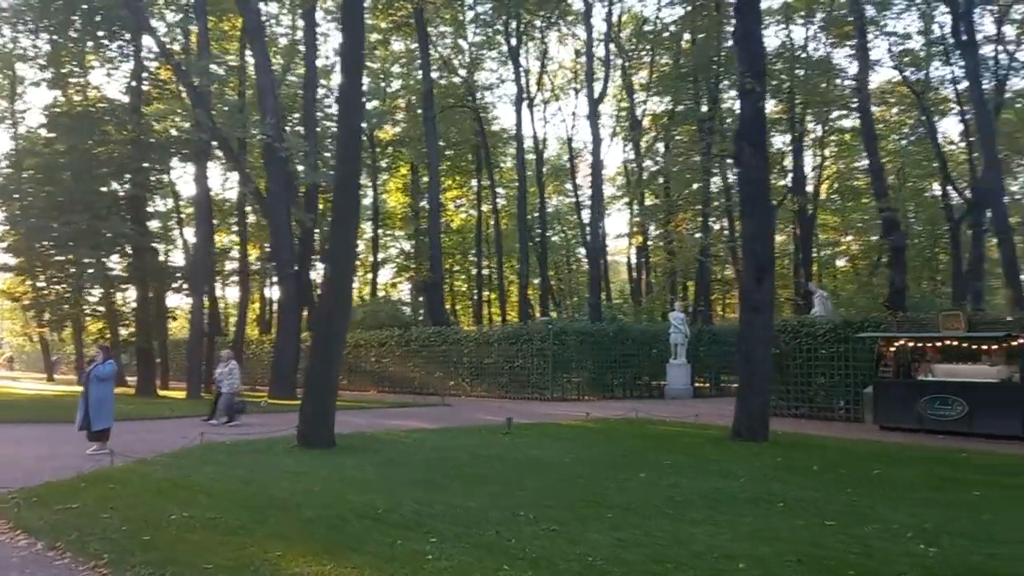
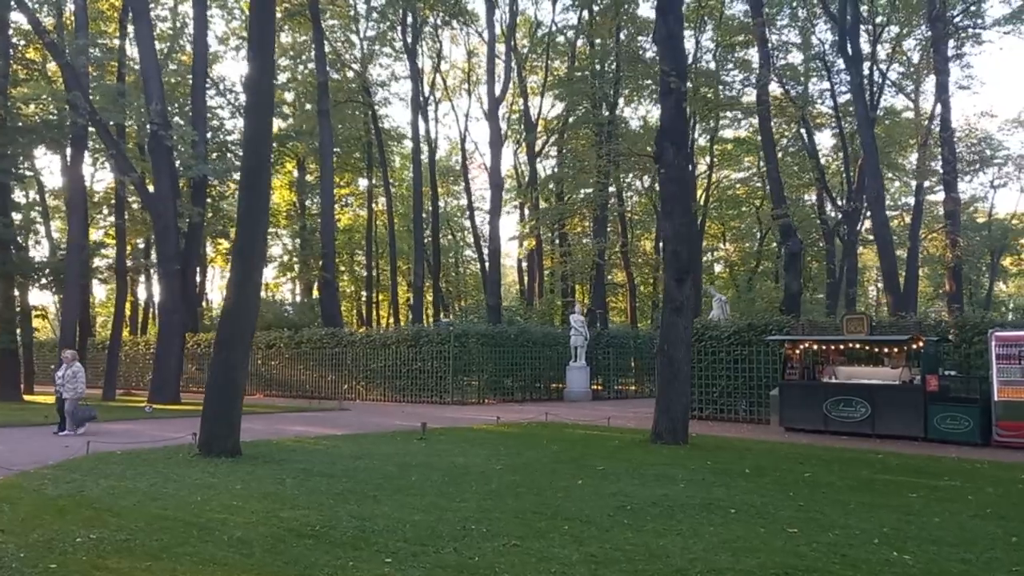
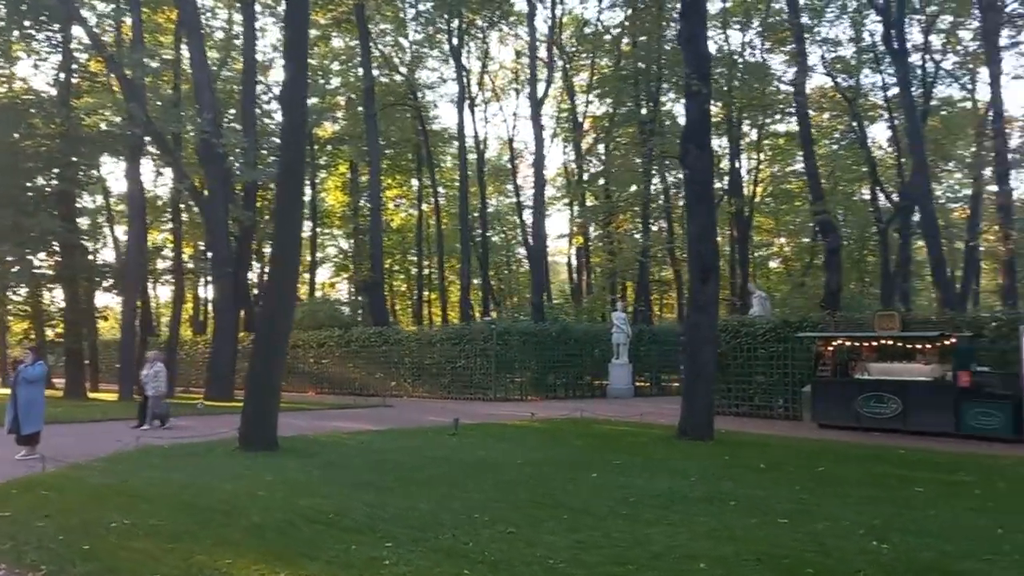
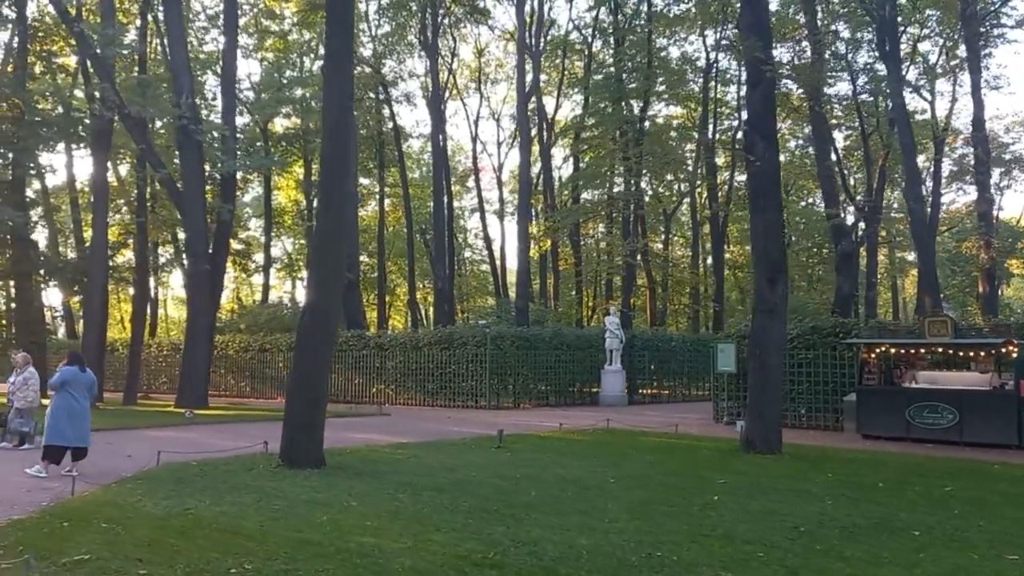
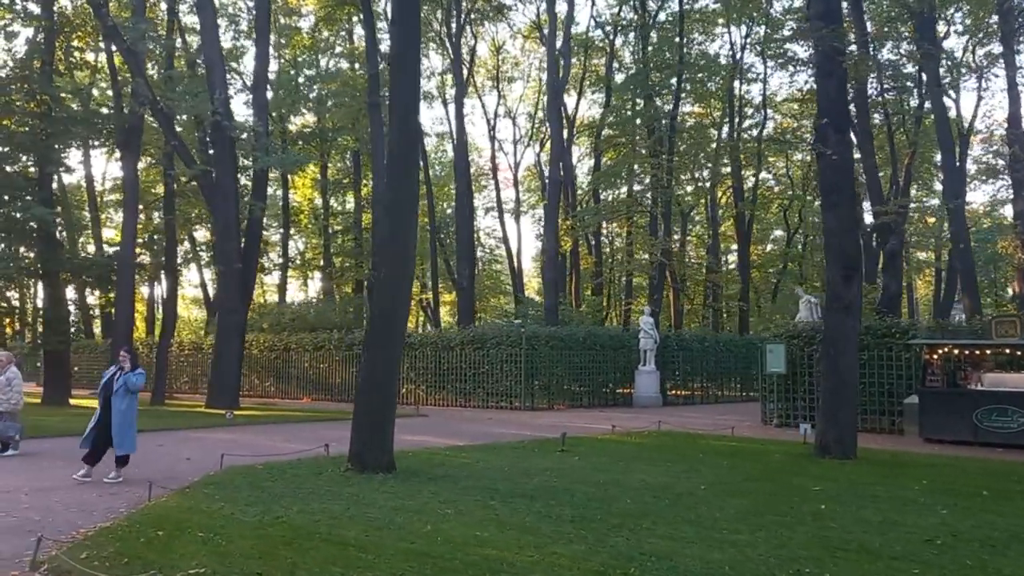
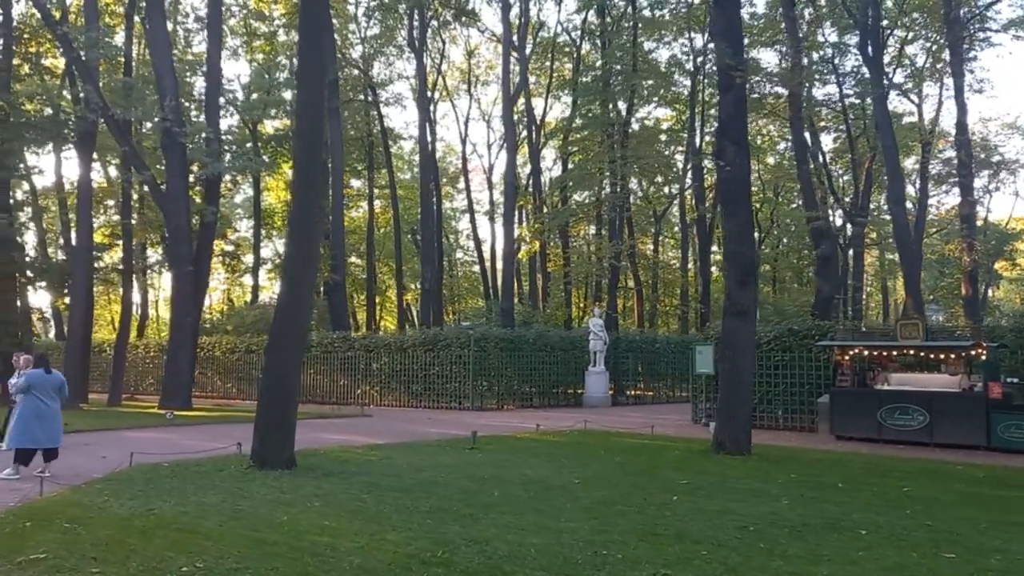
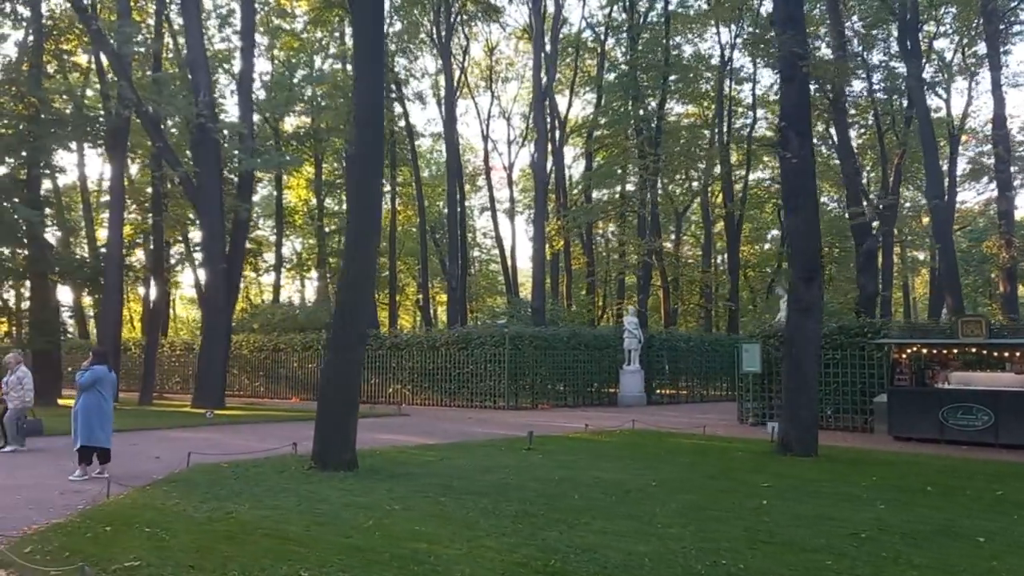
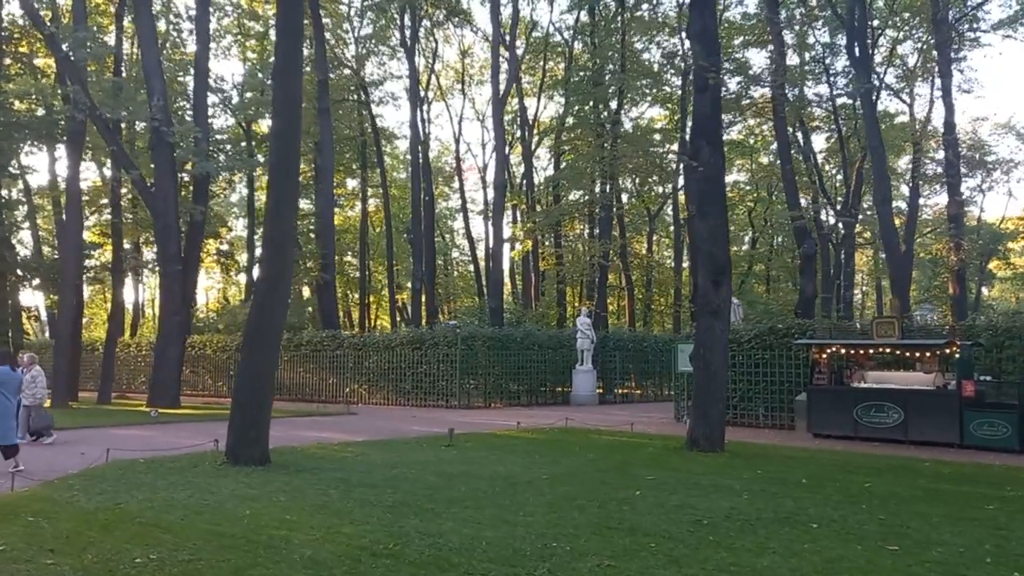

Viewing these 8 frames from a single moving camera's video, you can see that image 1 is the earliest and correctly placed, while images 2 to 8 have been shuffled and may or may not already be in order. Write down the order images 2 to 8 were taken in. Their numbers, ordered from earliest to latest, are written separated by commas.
3, 2, 8, 6, 4, 7, 5
